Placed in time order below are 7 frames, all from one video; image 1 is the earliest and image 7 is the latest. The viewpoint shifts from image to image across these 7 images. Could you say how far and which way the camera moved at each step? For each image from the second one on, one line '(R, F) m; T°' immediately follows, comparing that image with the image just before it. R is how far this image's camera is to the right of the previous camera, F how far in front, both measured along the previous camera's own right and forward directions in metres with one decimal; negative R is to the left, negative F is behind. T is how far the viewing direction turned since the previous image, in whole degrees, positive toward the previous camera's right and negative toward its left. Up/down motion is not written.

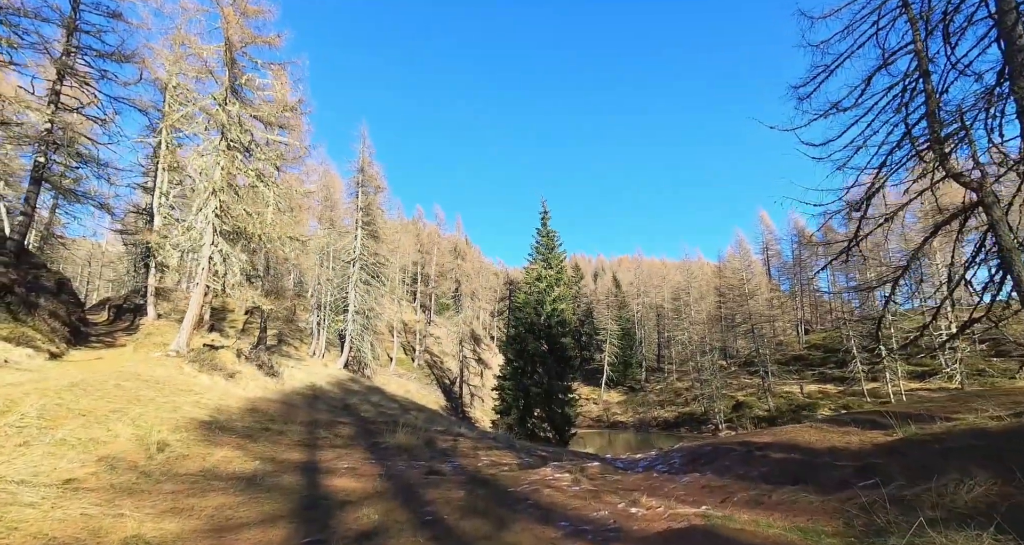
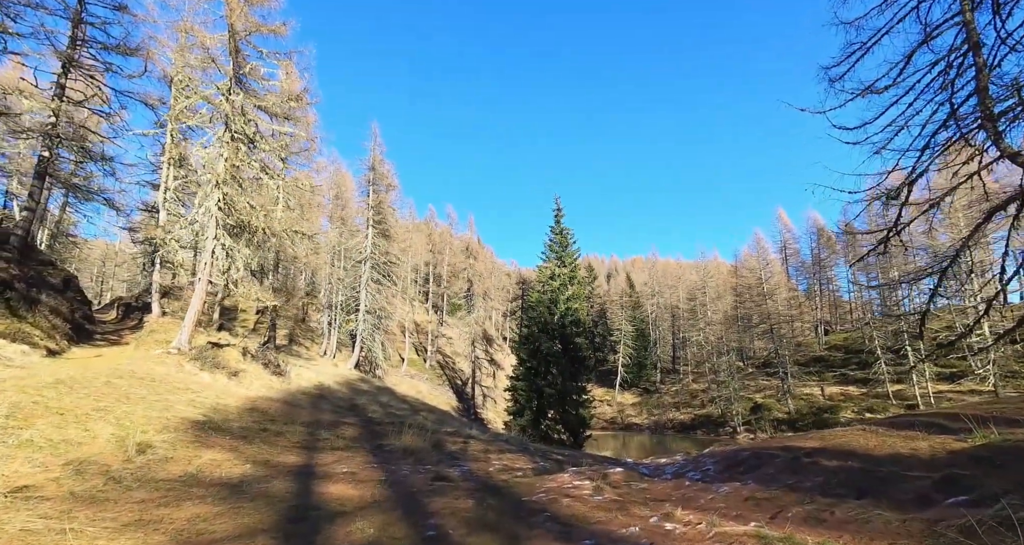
(0.0, +0.7) m; -1°
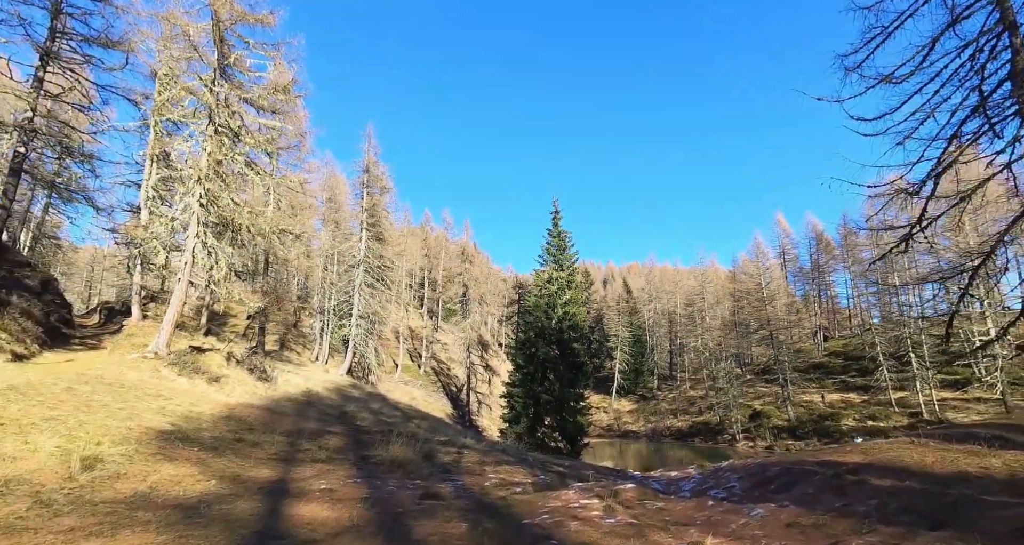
(0.0, +0.7) m; 0°
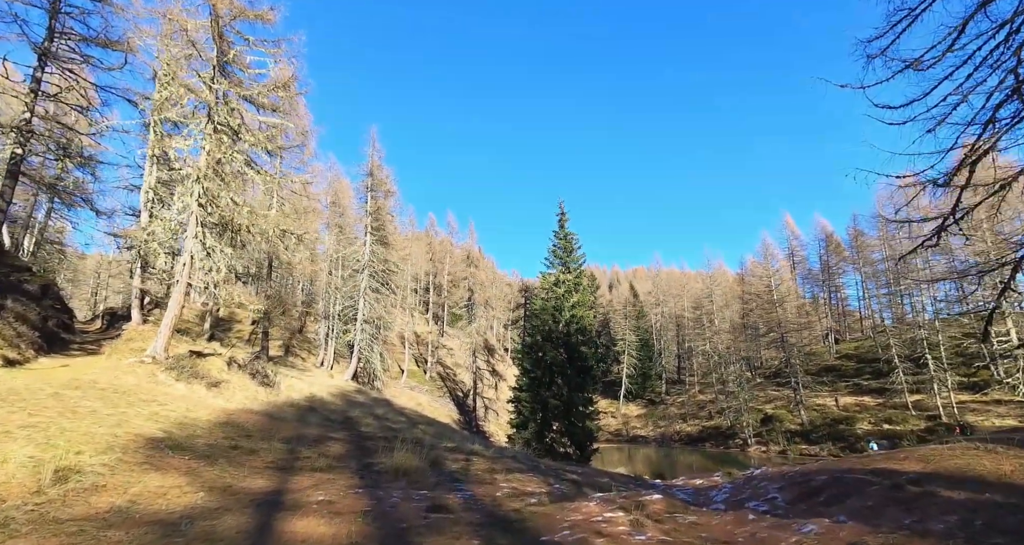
(-0.1, +0.5) m; -1°
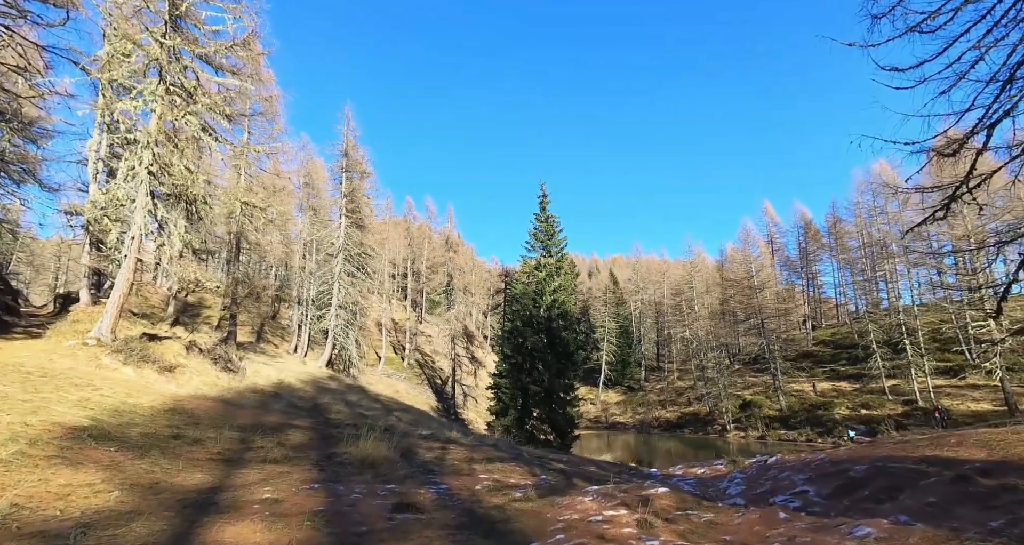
(0.0, +0.9) m; +2°
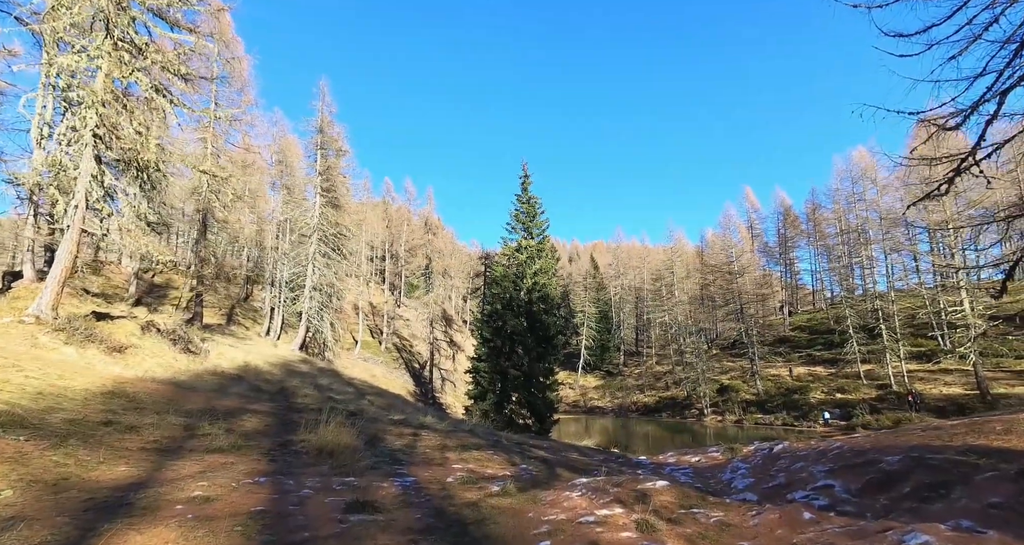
(0.0, +0.7) m; +2°
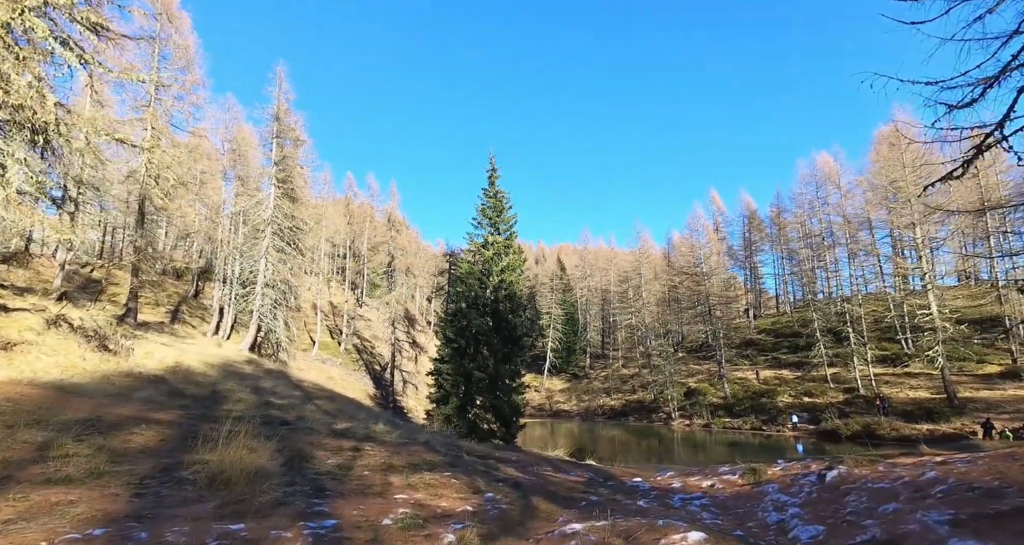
(0.0, +1.4) m; +4°
